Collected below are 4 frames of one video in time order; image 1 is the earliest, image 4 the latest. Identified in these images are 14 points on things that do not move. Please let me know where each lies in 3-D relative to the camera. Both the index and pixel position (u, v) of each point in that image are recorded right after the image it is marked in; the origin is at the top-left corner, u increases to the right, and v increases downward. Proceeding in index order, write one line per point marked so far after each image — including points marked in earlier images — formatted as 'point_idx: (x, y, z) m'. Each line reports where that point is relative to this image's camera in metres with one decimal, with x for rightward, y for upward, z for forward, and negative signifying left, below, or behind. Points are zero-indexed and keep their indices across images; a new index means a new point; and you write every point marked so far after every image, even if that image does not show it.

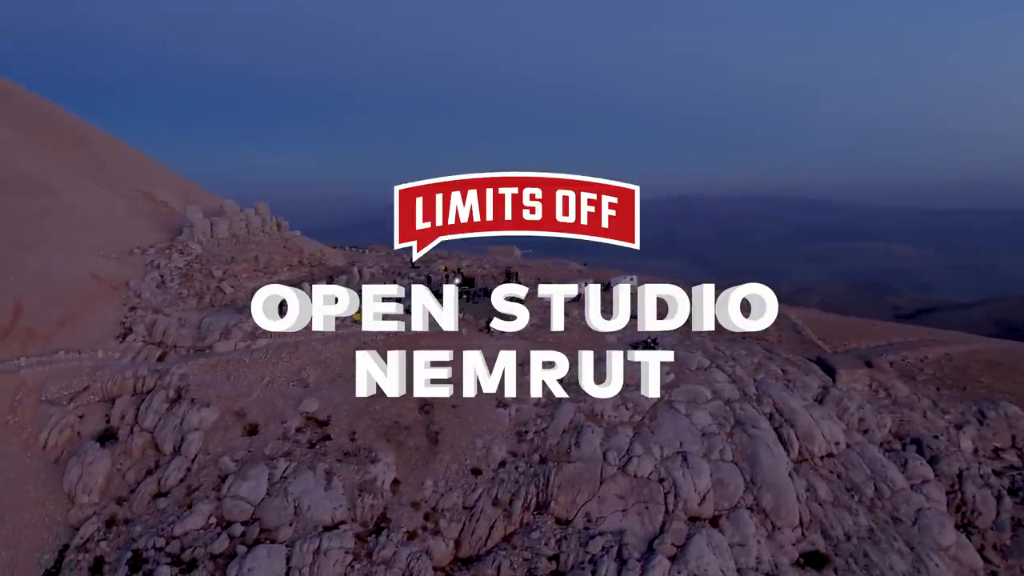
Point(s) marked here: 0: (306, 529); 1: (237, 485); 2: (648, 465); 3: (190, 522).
0: (-3.0, -3.5, +10.0) m
1: (-4.2, -3.0, +10.4) m
2: (+2.2, -2.9, +11.3) m
3: (-4.7, -3.4, +10.0) m
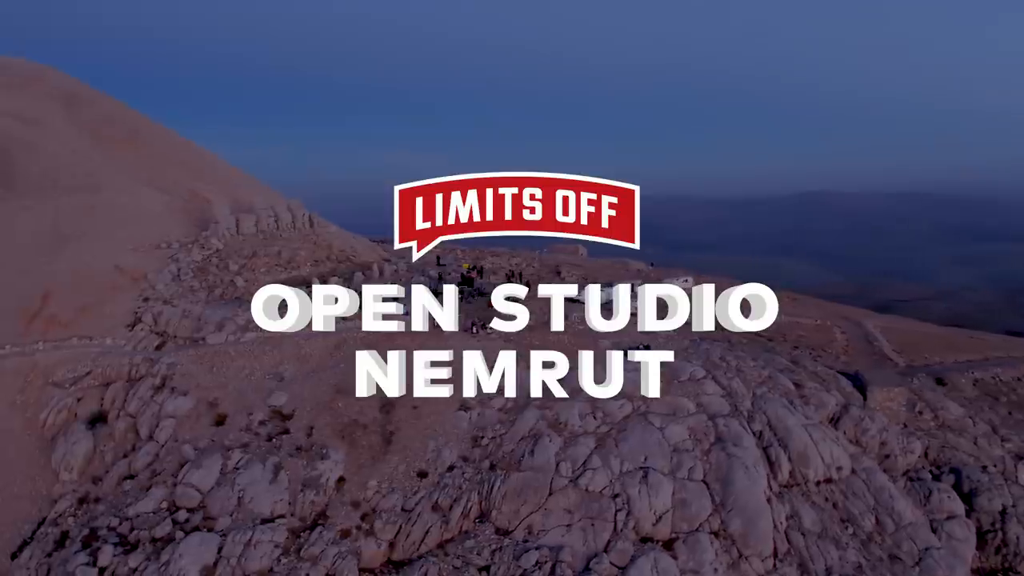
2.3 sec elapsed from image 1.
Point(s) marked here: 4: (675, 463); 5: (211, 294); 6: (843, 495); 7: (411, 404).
0: (-4.0, -3.5, +10.2) m
1: (-5.1, -2.9, +10.8) m
2: (+1.4, -3.0, +10.8) m
3: (-5.7, -3.3, +10.5) m
4: (+2.7, -2.9, +11.3) m
5: (-6.8, -0.1, +15.6) m
6: (+5.7, -3.6, +11.9) m
7: (-1.8, -2.0, +12.0) m
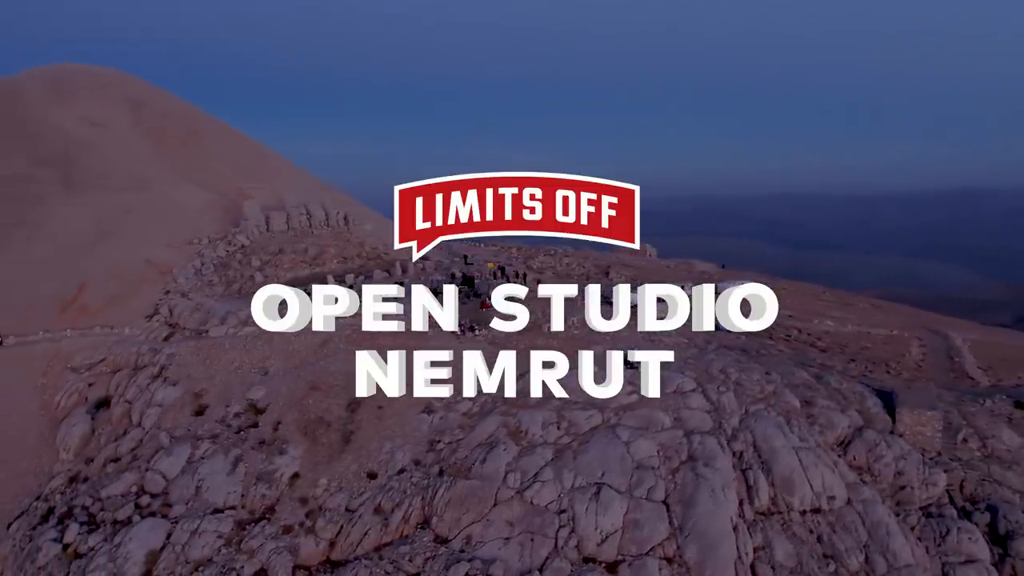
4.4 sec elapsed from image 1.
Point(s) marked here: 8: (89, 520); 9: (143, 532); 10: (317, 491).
0: (-4.8, -3.4, +10.6) m
1: (-5.8, -2.8, +11.4) m
2: (+0.6, -3.1, +10.3) m
3: (-6.5, -3.3, +11.1) m
4: (+1.9, -3.0, +10.6) m
5: (-6.8, 0.0, +16.3) m
6: (+5.0, -3.8, +10.7) m
7: (-2.4, -2.0, +12.0) m
8: (-6.6, -3.7, +10.8) m
9: (-5.5, -3.6, +10.2) m
10: (-3.1, -3.2, +10.7) m
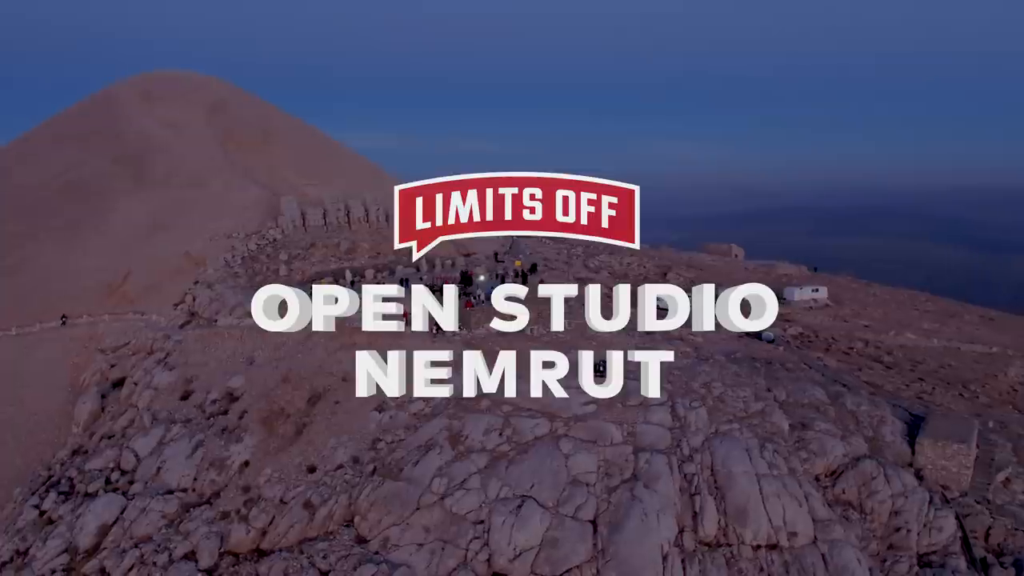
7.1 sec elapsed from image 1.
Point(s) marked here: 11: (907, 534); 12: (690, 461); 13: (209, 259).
0: (-5.9, -3.3, +11.3) m
1: (-6.7, -2.7, +12.2) m
2: (-0.6, -3.1, +10.0) m
3: (-7.4, -3.1, +12.1) m
4: (+0.8, -3.0, +10.0) m
5: (-6.6, +0.2, +17.2) m
6: (+3.8, -3.9, +9.6) m
7: (-3.1, -2.0, +12.2) m
8: (-7.6, -3.5, +11.8) m
9: (-6.6, -3.5, +11.0) m
10: (-4.1, -3.1, +11.1) m
11: (+6.1, -3.8, +10.5) m
12: (+2.8, -2.7, +10.6) m
13: (-8.0, +0.8, +18.1) m
